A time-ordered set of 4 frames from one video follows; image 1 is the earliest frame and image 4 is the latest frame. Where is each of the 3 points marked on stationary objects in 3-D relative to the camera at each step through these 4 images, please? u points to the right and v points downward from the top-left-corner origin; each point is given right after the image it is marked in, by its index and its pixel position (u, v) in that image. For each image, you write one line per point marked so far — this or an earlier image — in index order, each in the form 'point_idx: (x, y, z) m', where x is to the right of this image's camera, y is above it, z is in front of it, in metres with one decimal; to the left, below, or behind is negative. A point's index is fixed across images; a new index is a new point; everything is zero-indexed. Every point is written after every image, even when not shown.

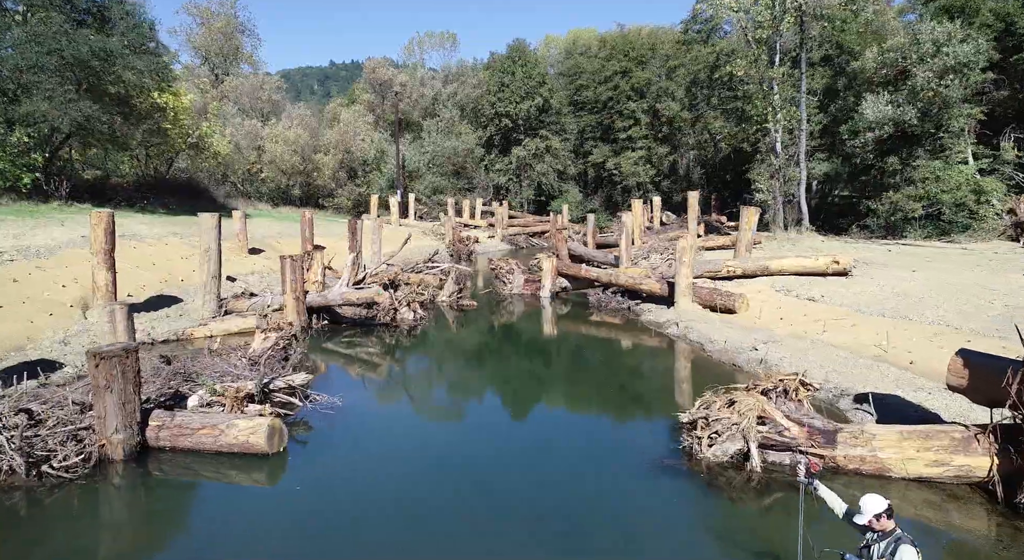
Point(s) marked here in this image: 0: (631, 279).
0: (+2.6, 0.0, +15.1) m
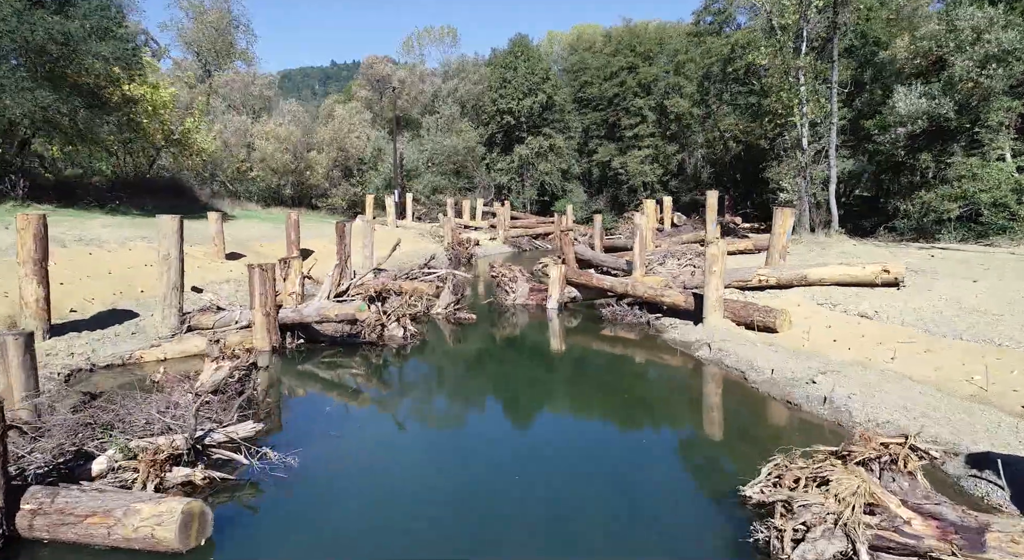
0: (+2.7, -0.2, +13.3) m
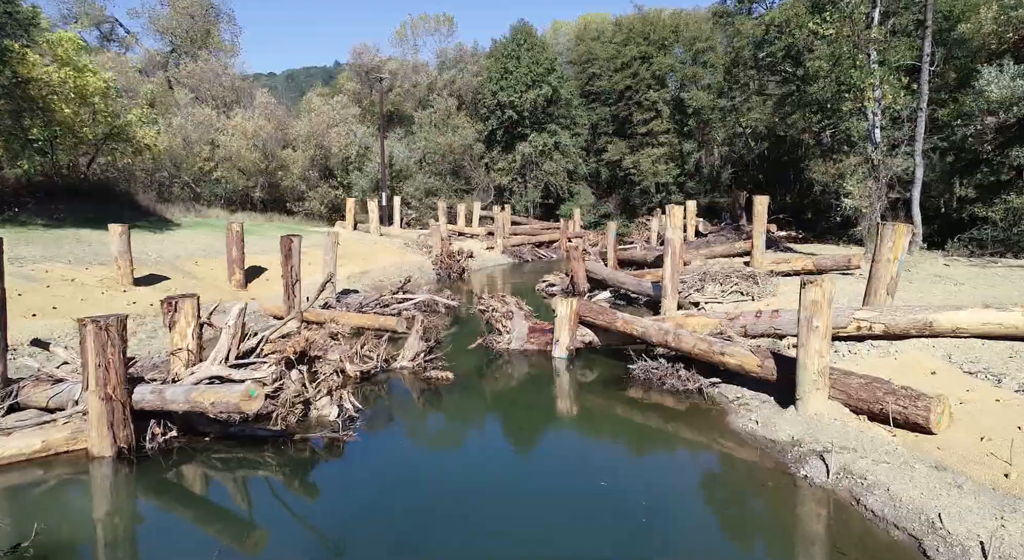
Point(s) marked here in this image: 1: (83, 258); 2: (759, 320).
0: (+2.6, -0.8, +9.2) m
1: (-8.6, +0.5, +13.6) m
2: (+3.6, -0.6, +10.0) m
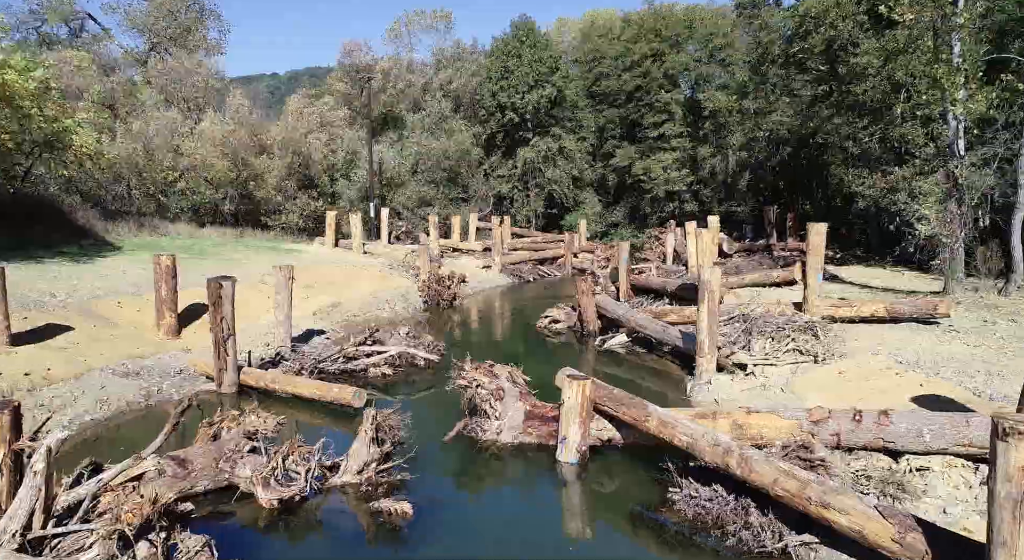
0: (+2.4, -1.7, +6.0) m
1: (-8.7, -0.4, +10.5) m
2: (+3.5, -1.5, +6.8) m
